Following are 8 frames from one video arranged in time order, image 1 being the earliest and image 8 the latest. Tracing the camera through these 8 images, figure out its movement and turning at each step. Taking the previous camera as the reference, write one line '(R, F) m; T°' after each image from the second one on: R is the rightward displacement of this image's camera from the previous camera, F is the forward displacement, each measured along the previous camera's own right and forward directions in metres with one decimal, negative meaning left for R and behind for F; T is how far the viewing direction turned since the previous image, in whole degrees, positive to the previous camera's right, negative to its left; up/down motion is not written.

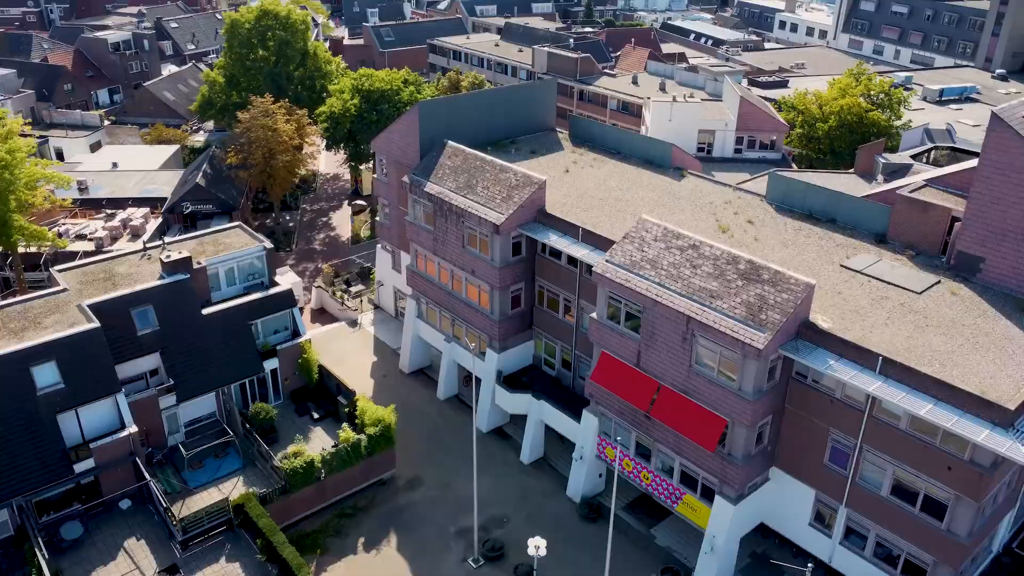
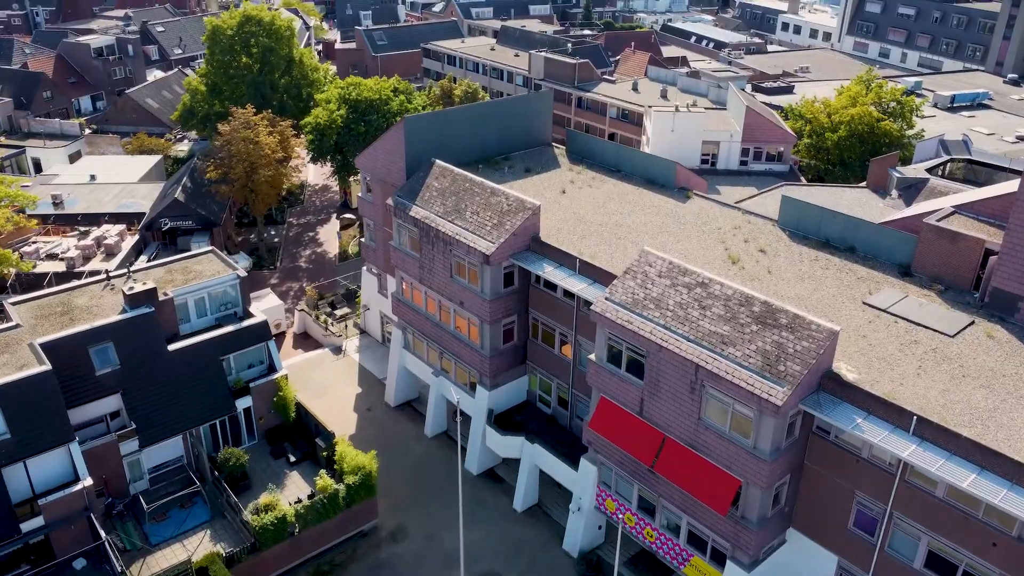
(+0.3, +2.6) m; 0°
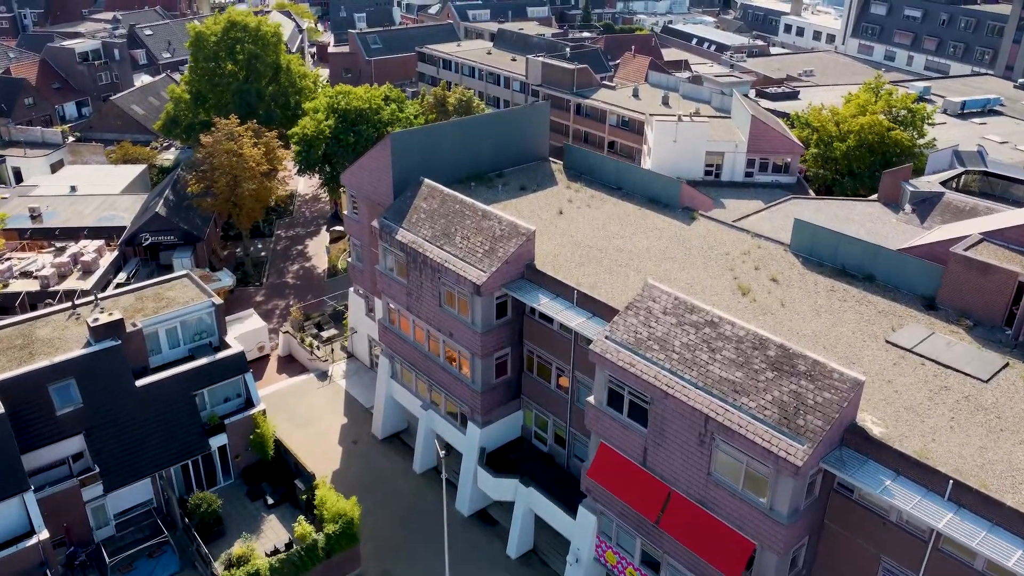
(+0.2, +2.1) m; 0°
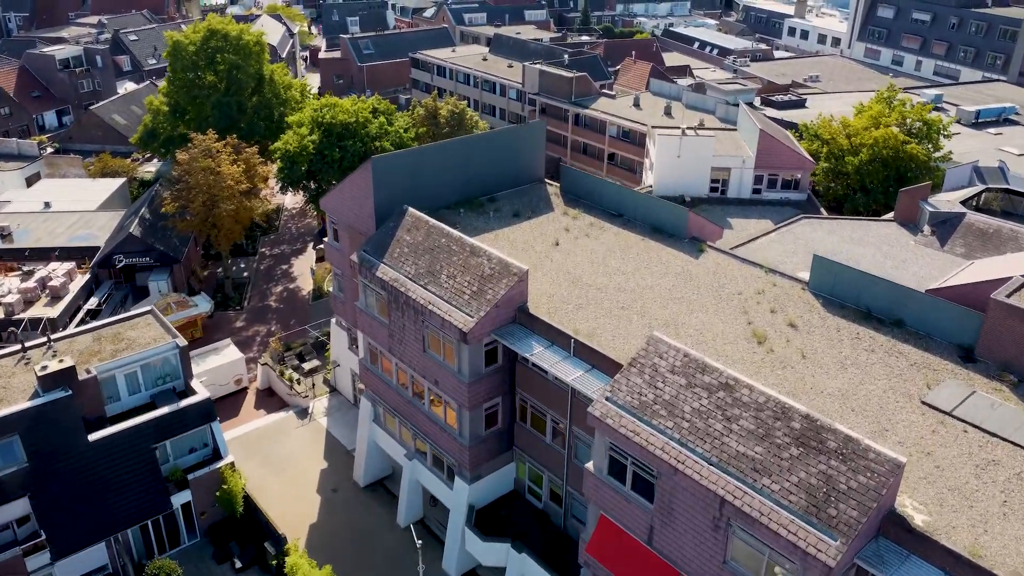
(+0.3, +2.7) m; 0°
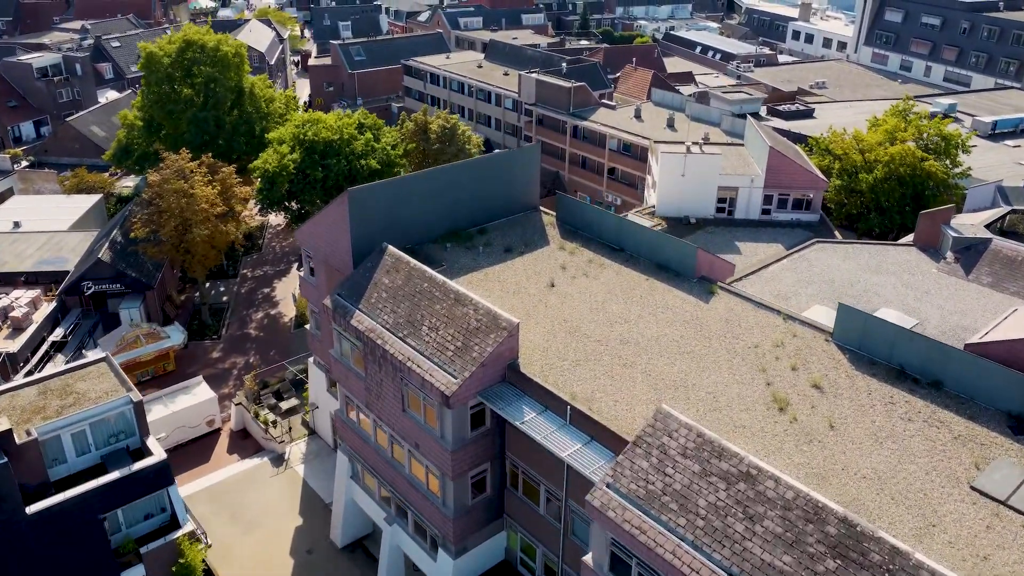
(+0.3, +2.8) m; 0°
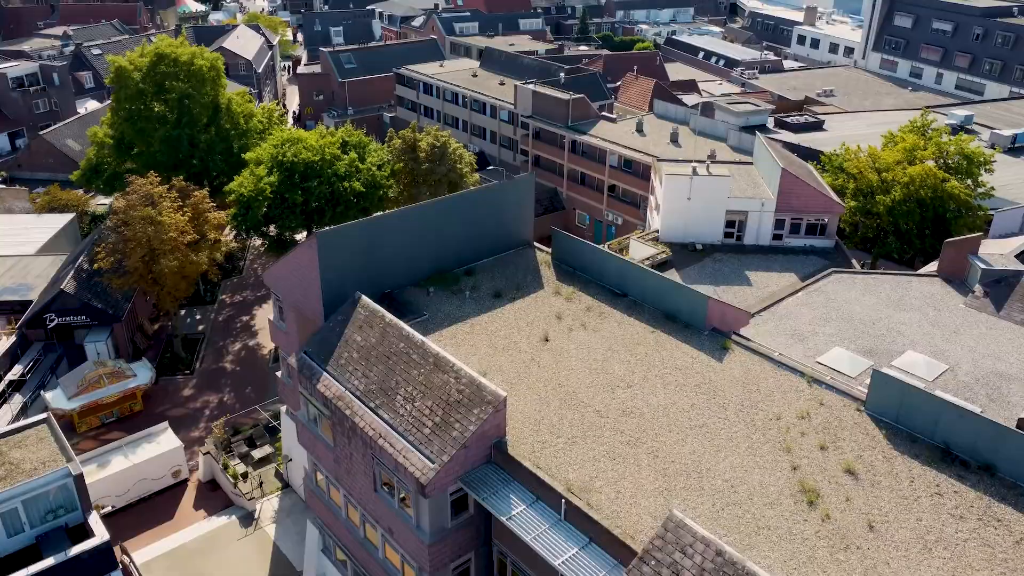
(+0.3, +3.0) m; 0°
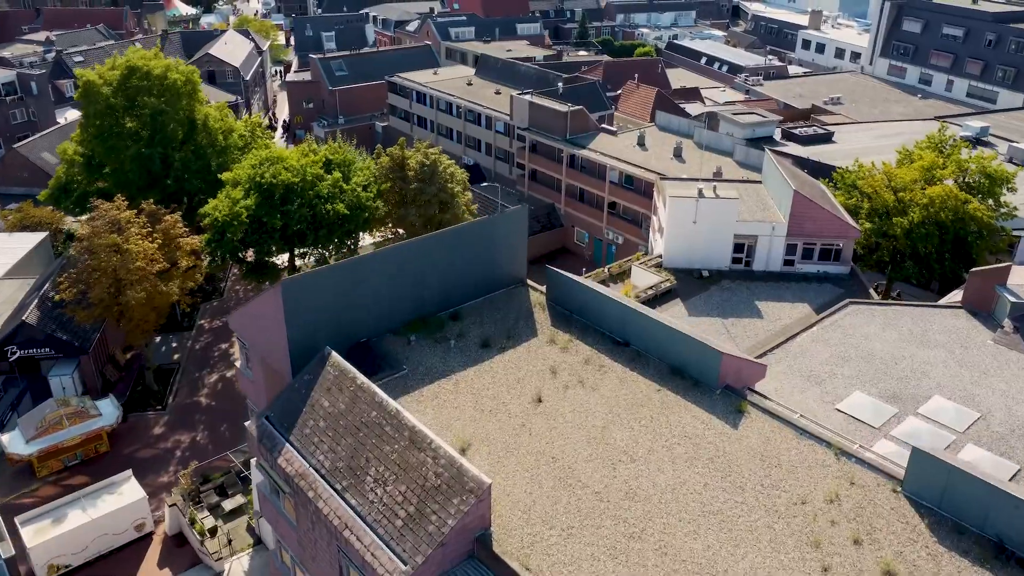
(+0.3, +2.7) m; 0°
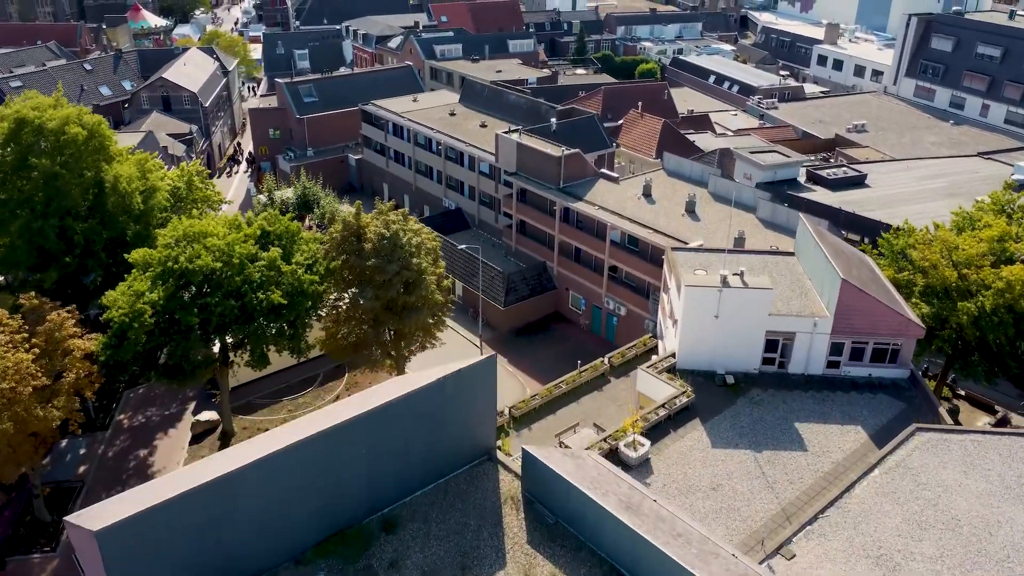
(+0.9, +7.9) m; 0°
